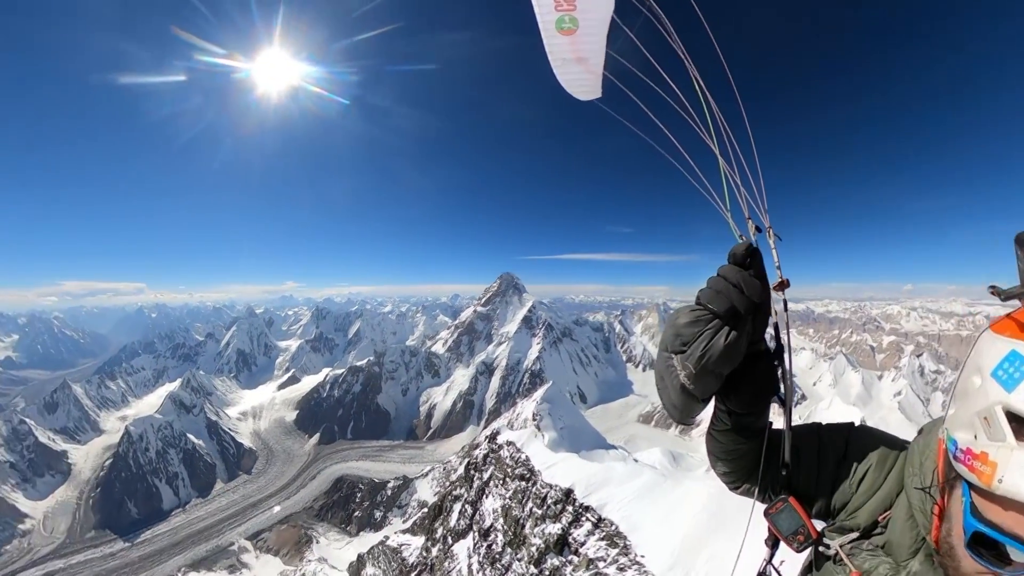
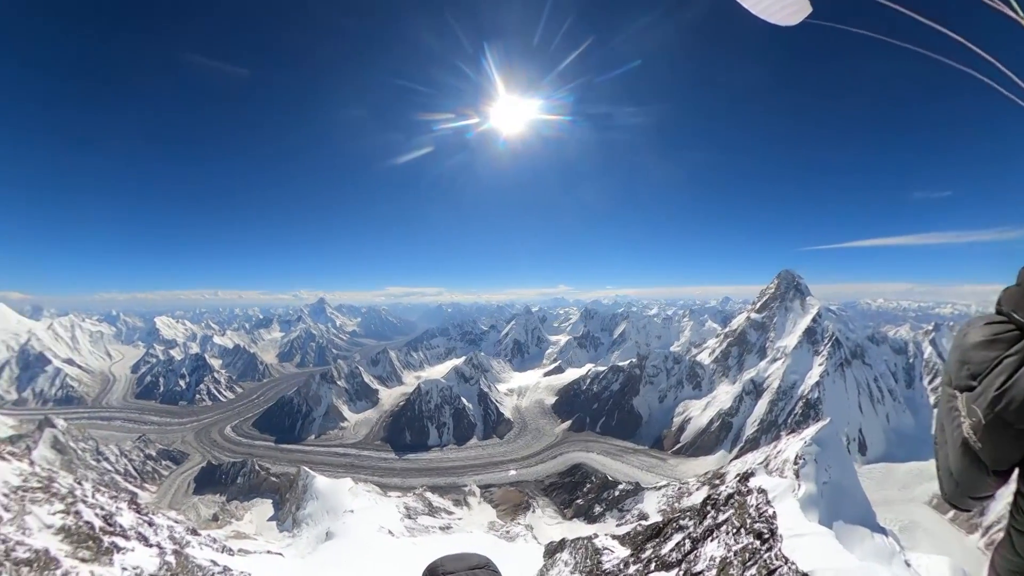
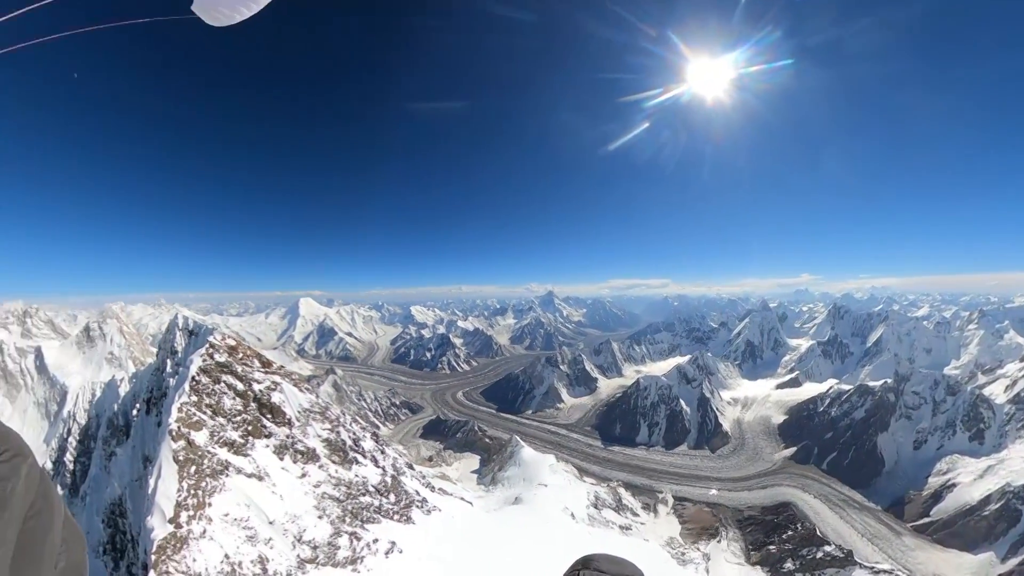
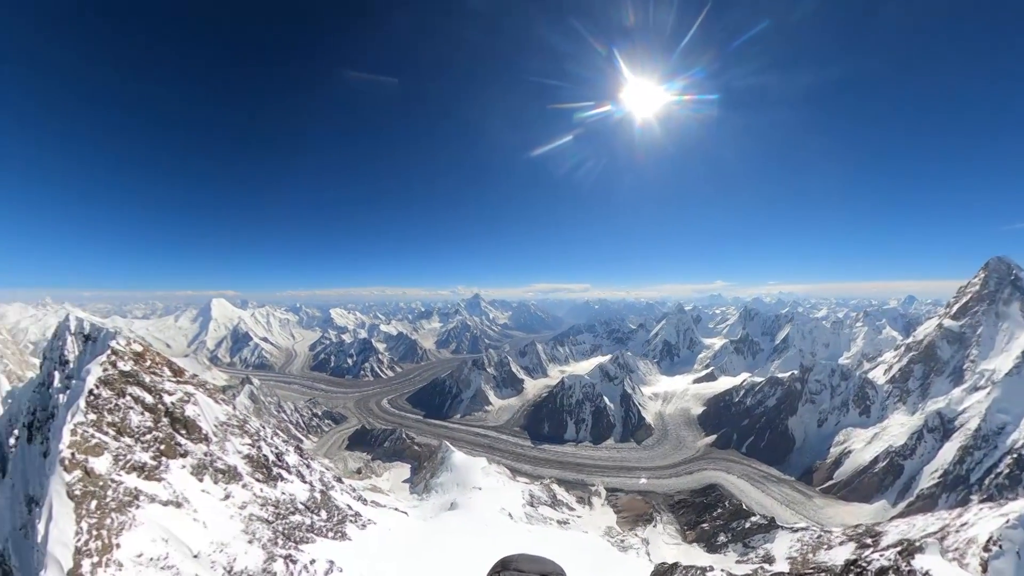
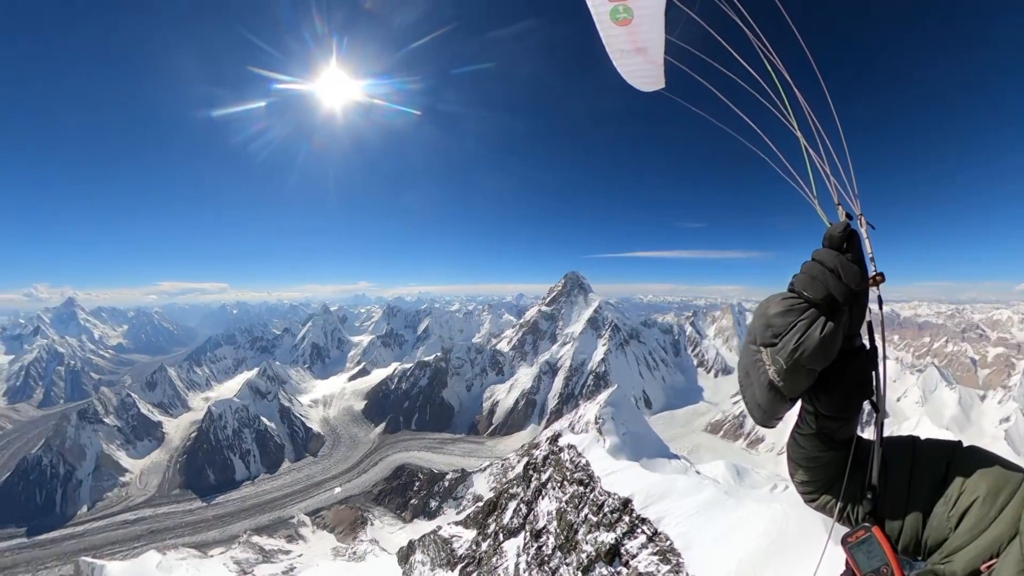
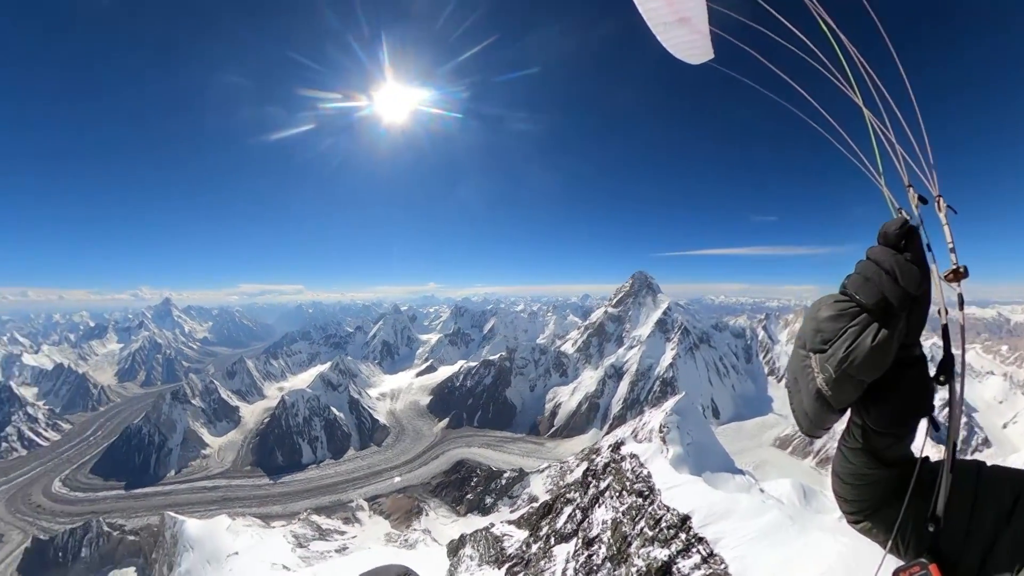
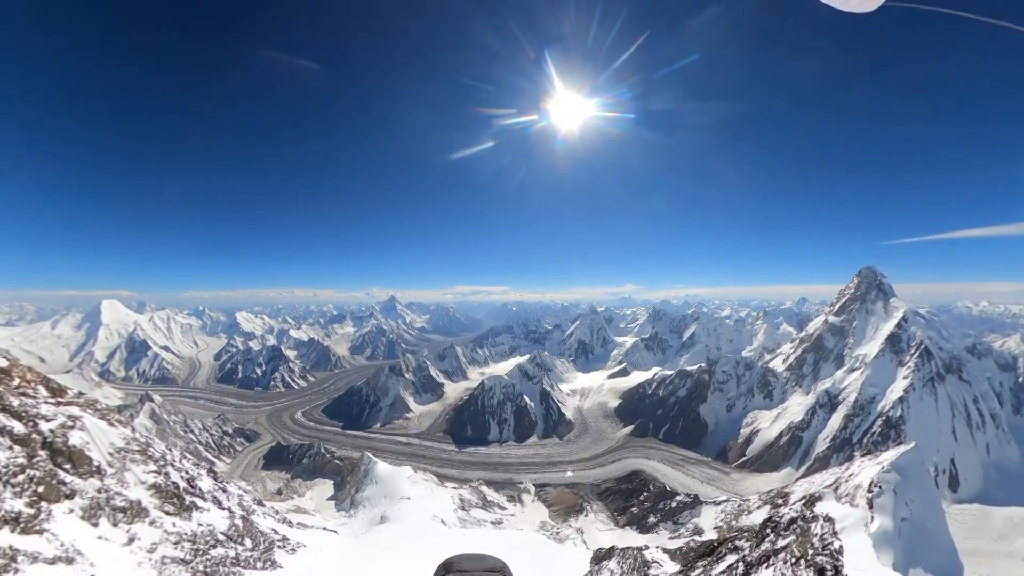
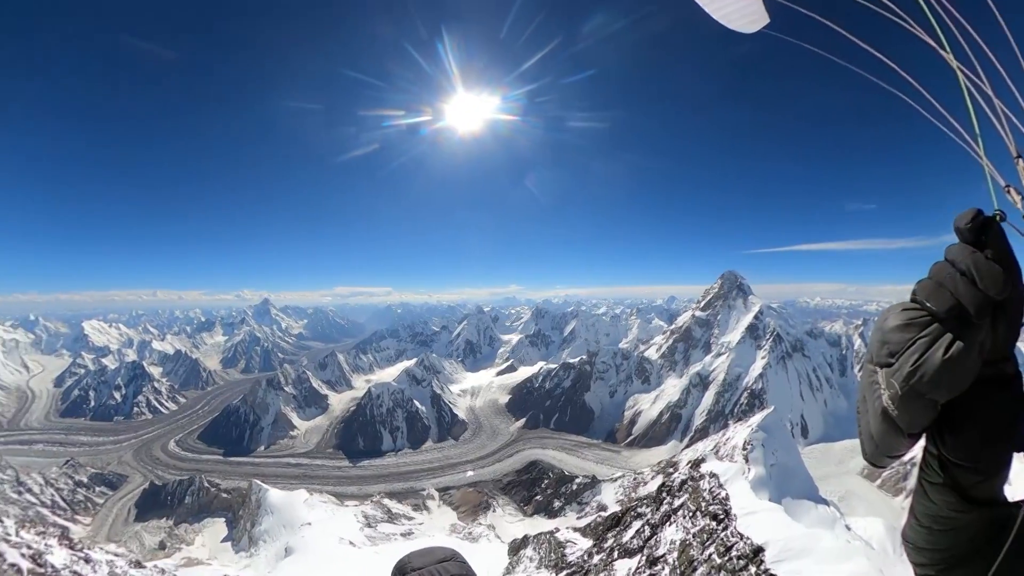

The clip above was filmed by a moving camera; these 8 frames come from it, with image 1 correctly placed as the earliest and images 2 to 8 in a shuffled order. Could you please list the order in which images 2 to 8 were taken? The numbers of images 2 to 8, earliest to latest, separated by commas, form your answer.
5, 6, 8, 2, 7, 4, 3
